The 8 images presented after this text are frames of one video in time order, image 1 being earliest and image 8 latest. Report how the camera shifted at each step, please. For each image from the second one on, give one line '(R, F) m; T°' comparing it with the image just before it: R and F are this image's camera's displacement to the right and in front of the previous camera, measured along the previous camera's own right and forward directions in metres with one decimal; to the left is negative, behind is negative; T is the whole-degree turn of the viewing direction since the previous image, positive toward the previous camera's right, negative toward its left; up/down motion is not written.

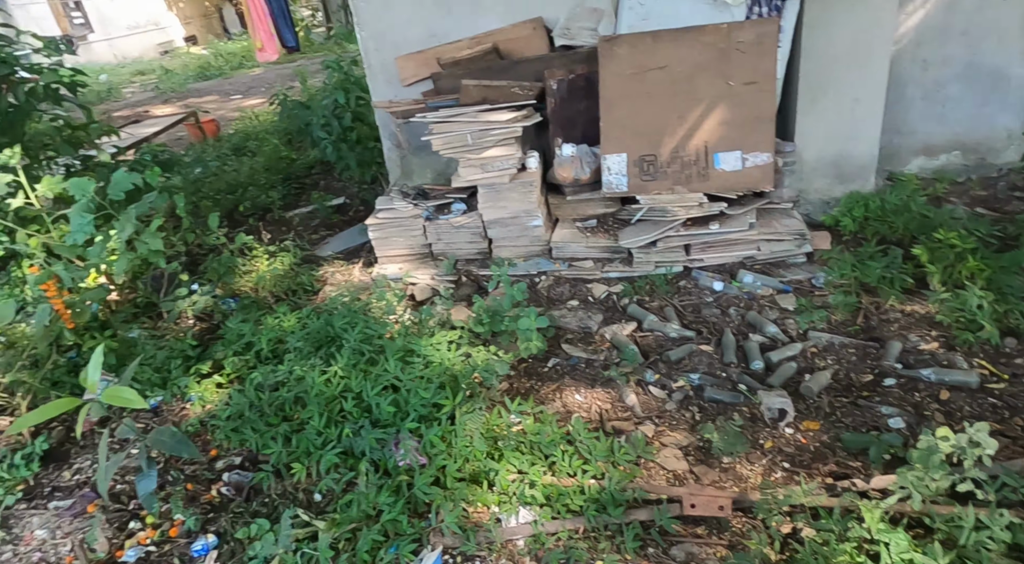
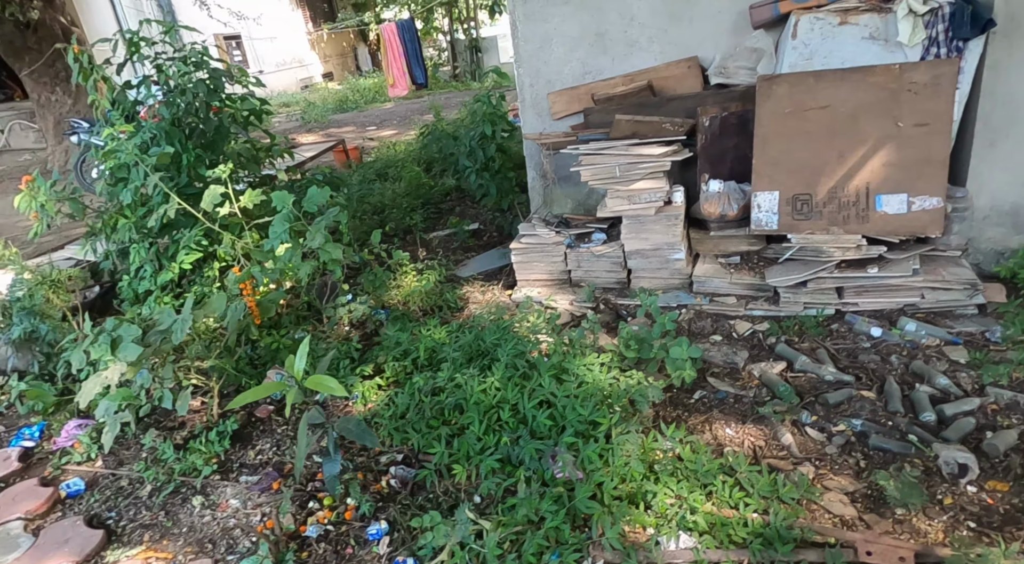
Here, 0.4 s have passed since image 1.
(-0.2, -0.1) m; -8°
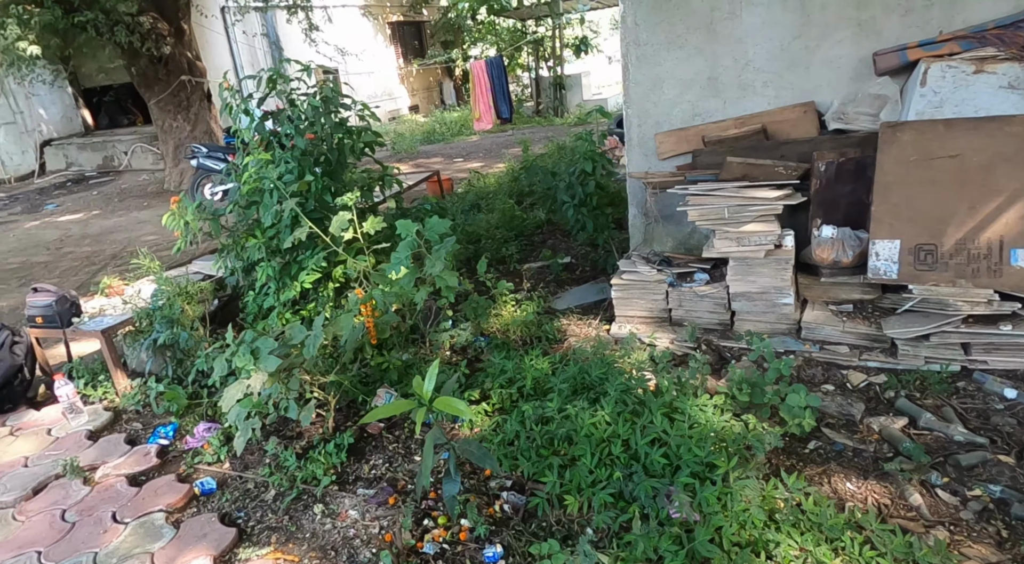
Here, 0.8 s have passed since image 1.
(-0.2, 0.0) m; -6°
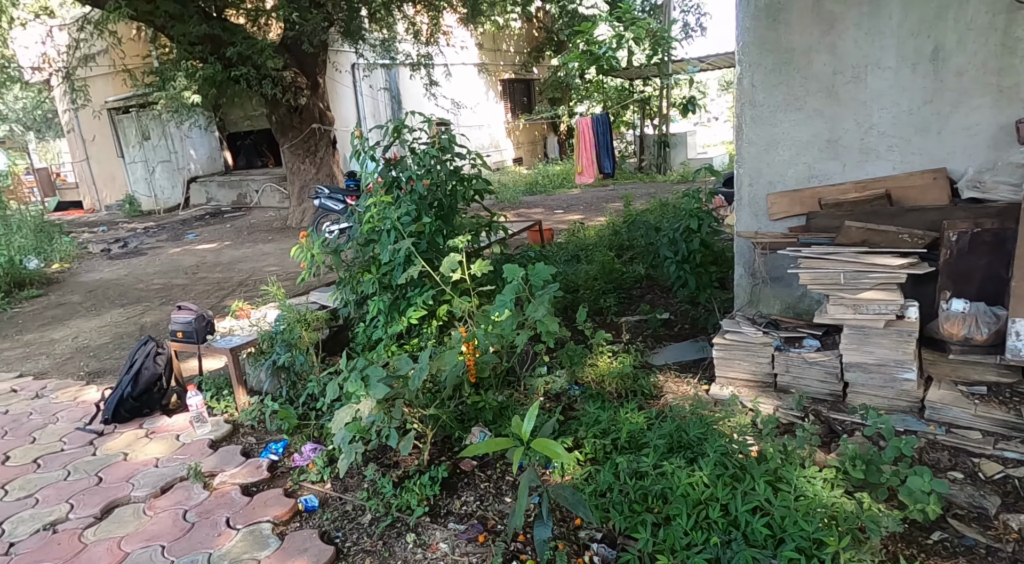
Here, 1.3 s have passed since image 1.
(0.0, 0.0) m; -8°
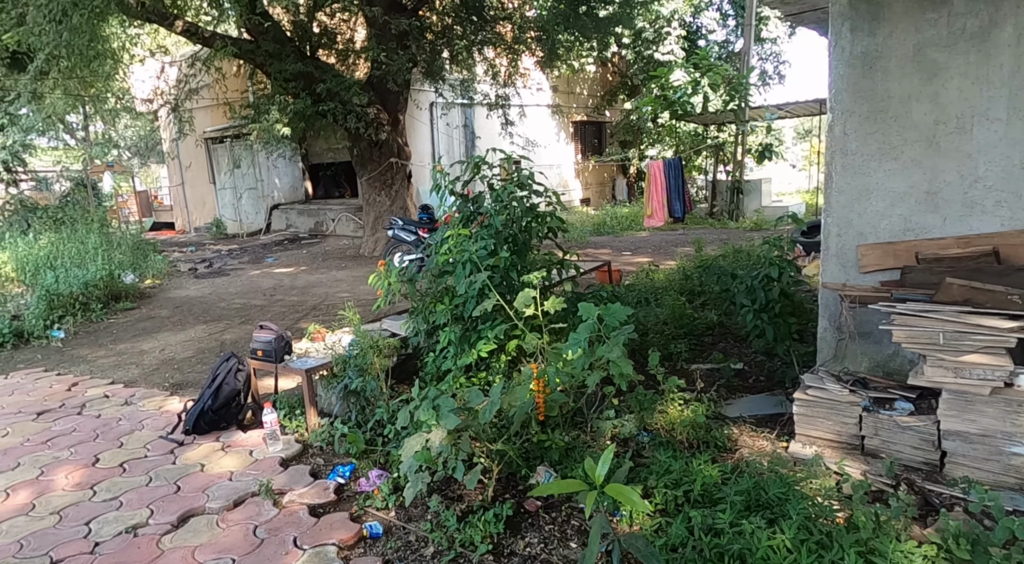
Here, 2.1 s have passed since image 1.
(-0.1, 0.0) m; -5°
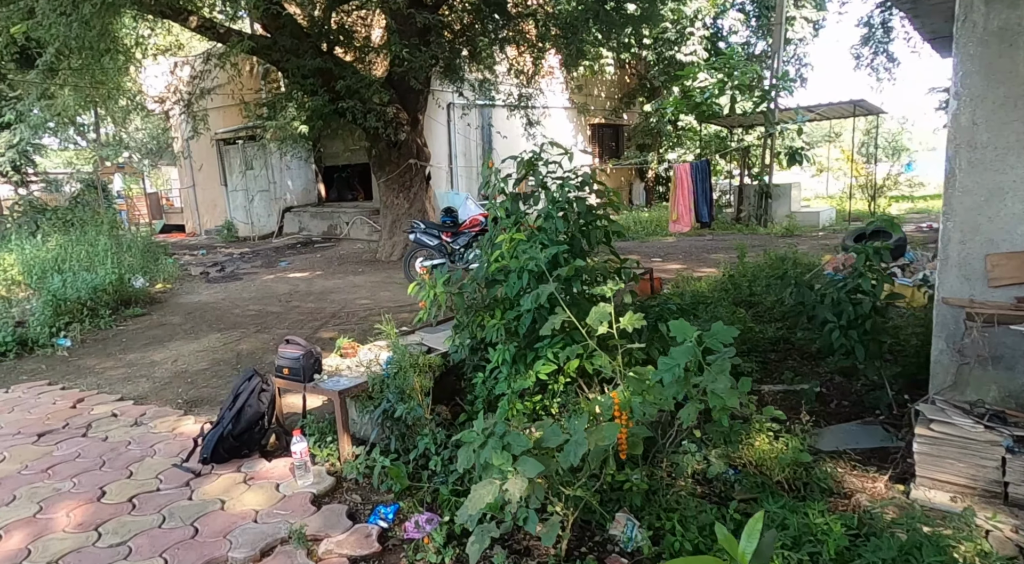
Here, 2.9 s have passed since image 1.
(-0.3, +0.4) m; -1°
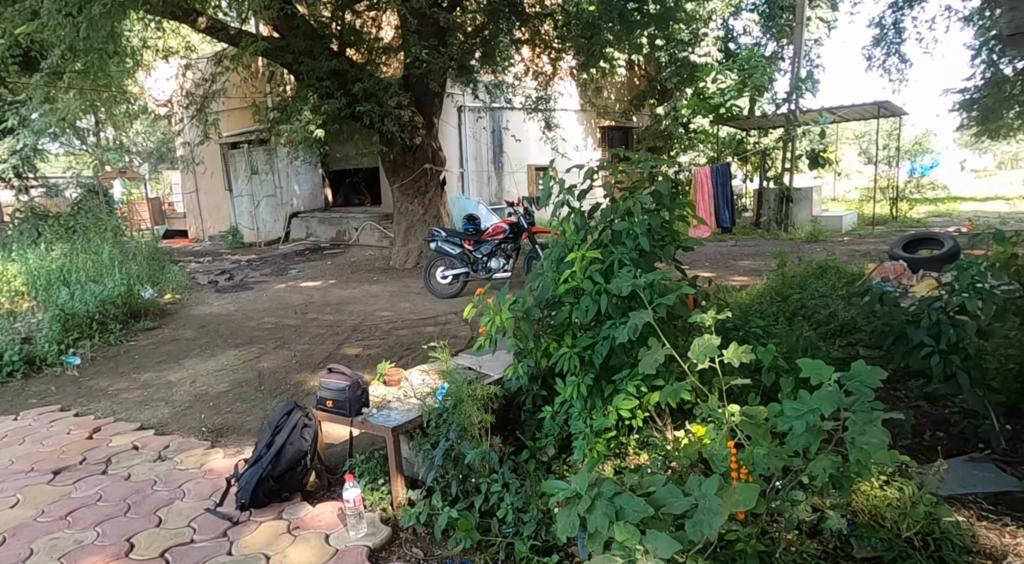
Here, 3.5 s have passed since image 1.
(-0.3, +0.3) m; 0°
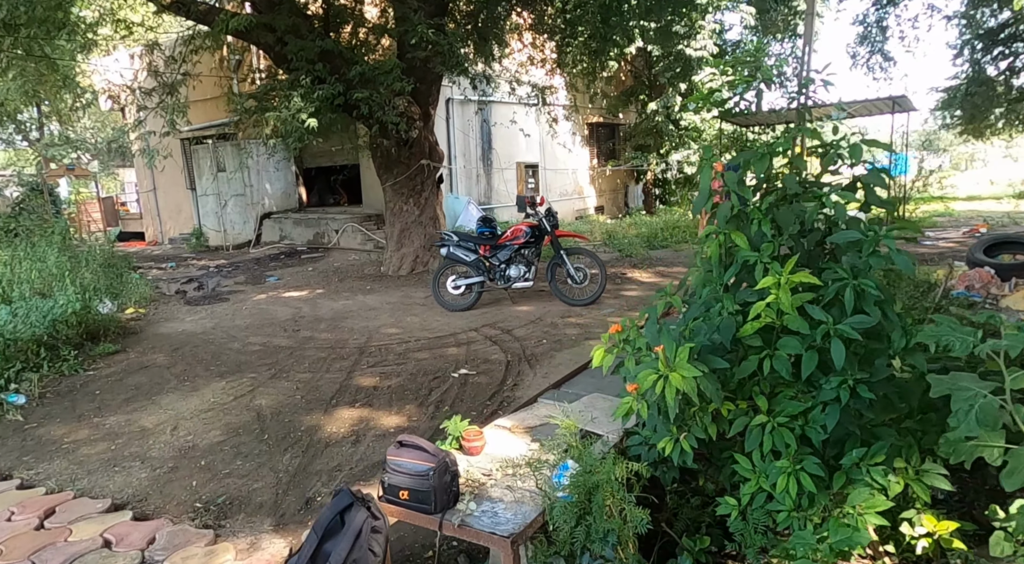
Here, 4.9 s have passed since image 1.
(-0.6, +1.0) m; +3°
